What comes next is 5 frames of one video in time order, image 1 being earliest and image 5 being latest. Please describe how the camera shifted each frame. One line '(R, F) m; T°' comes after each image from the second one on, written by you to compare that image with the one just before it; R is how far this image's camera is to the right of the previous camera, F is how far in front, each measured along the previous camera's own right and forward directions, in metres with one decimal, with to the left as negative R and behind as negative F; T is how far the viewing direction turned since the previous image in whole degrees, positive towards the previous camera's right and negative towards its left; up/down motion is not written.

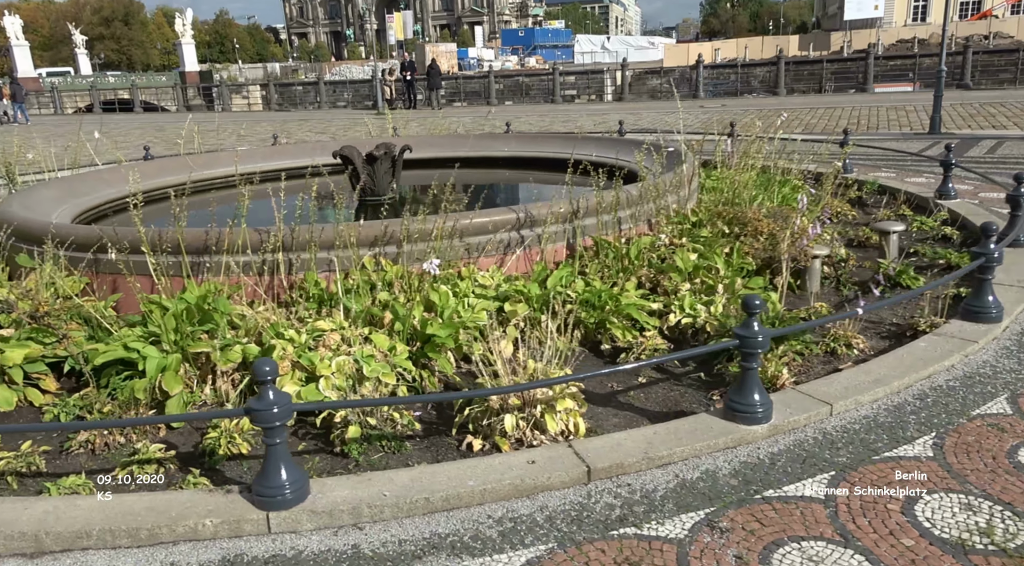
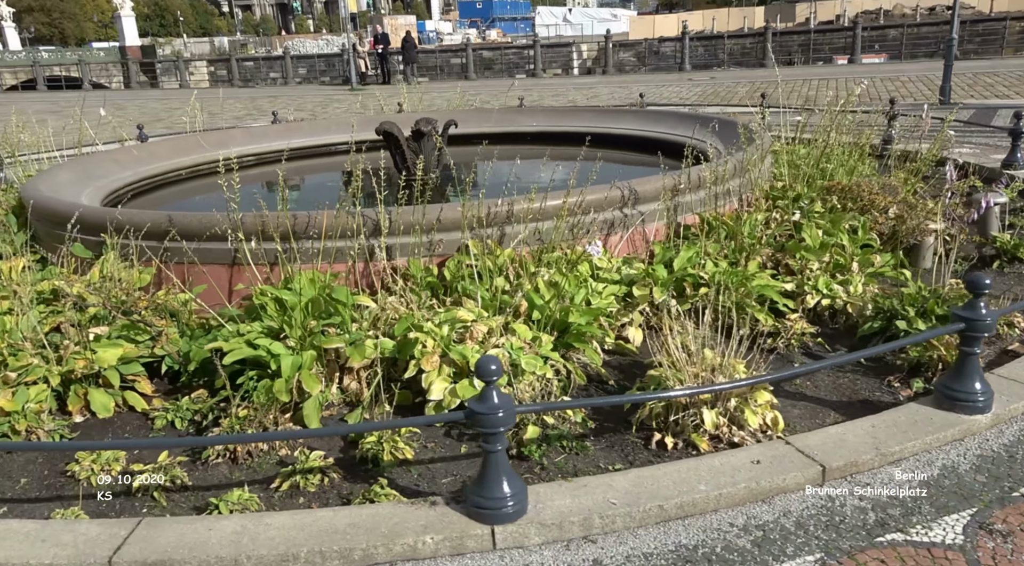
(-1.0, +0.3) m; +3°
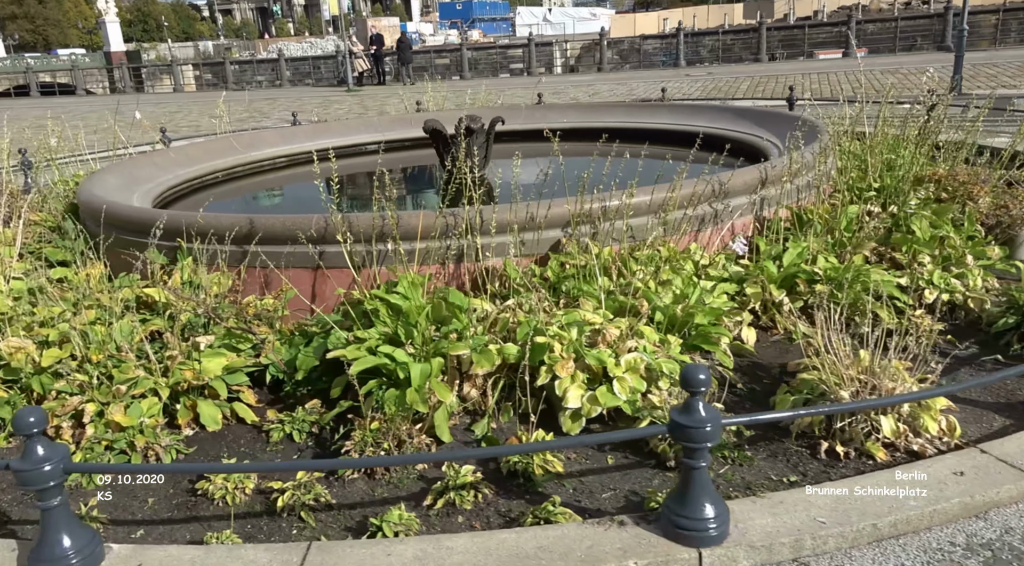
(-0.7, +0.2) m; +1°
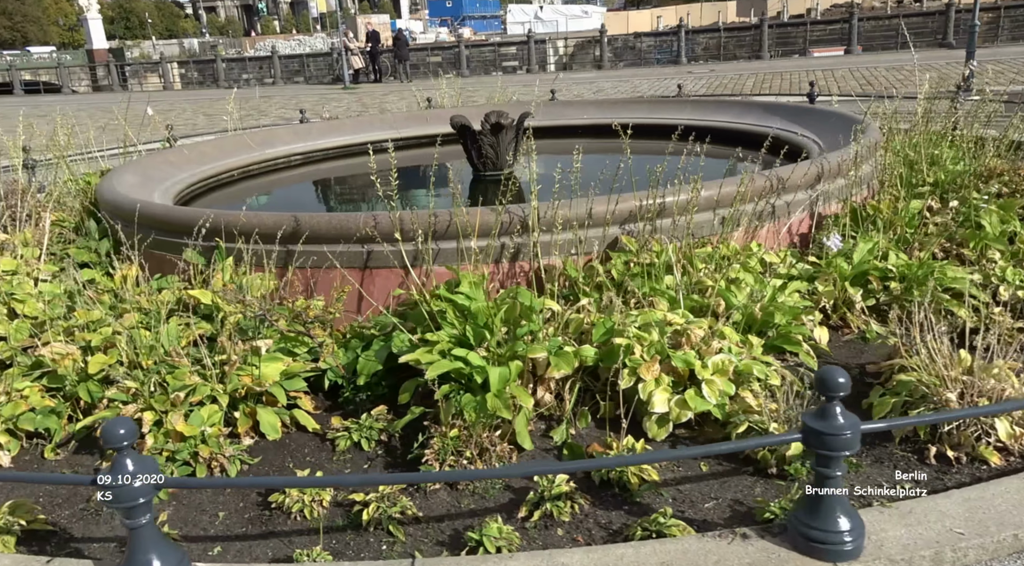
(-0.4, +0.2) m; +1°
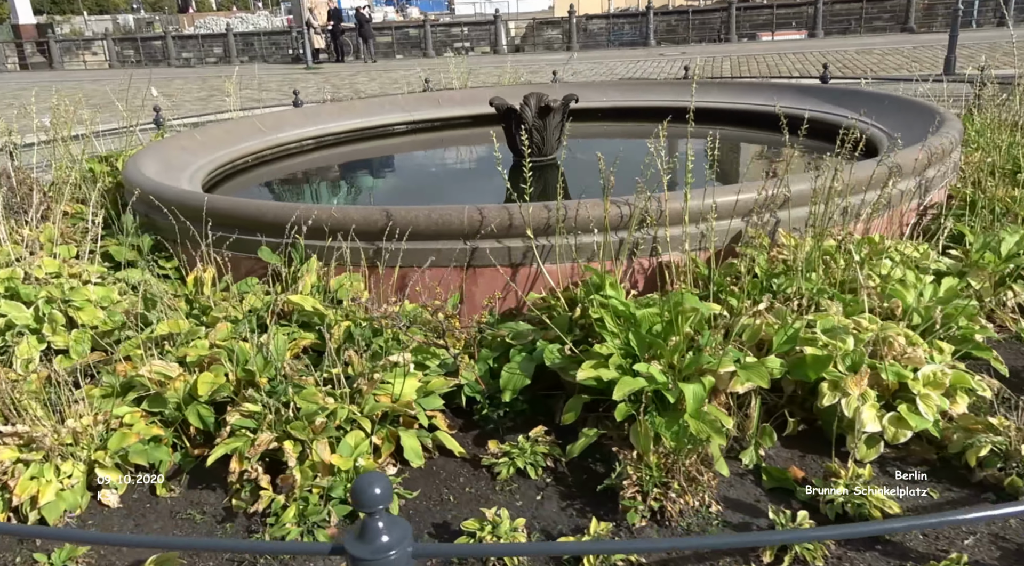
(-0.9, +0.4) m; +4°
